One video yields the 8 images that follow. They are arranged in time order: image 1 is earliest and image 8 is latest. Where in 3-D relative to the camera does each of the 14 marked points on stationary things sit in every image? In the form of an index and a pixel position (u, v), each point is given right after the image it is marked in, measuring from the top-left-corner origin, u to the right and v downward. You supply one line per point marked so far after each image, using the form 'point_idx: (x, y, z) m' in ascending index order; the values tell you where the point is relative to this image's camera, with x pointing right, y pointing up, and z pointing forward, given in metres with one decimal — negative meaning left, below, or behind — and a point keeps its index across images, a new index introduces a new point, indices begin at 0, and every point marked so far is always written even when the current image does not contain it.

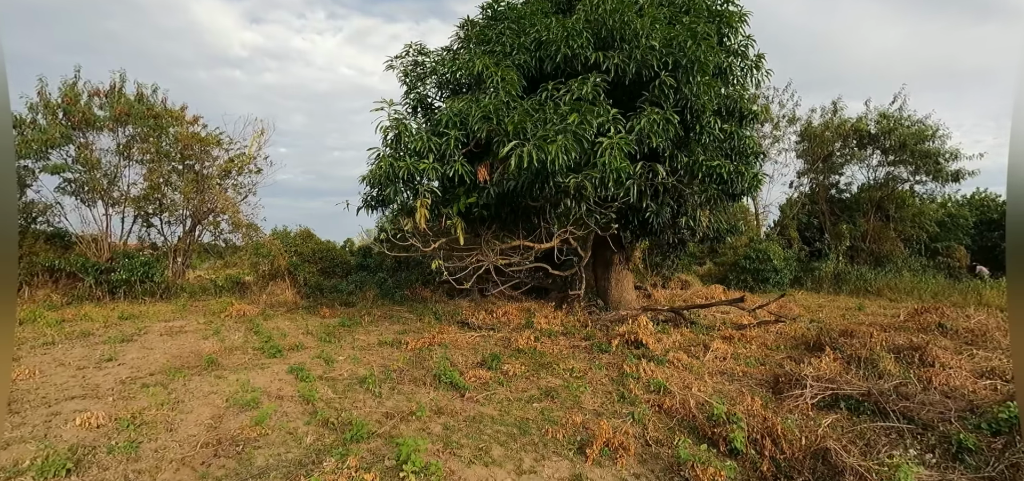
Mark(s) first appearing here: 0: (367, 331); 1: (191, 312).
0: (-2.4, -1.4, +7.0) m
1: (-5.7, -1.3, +7.9) m
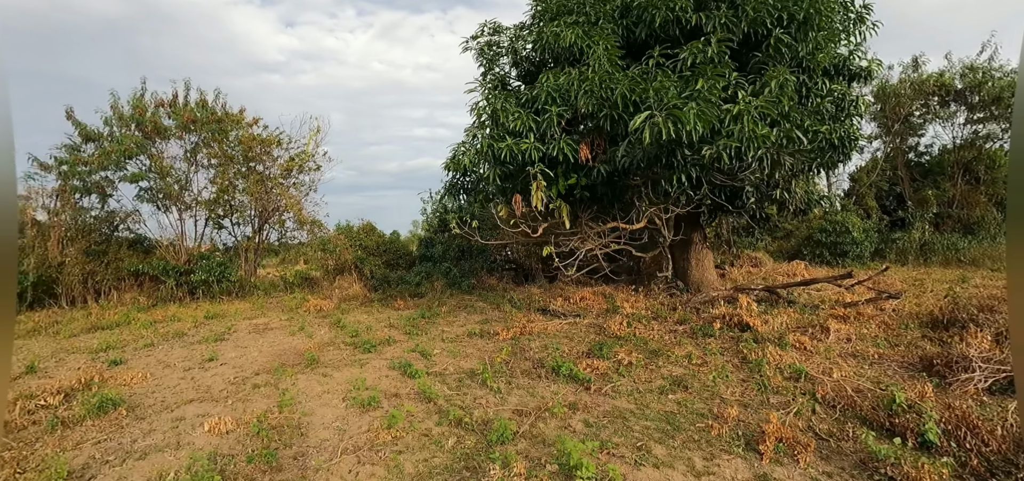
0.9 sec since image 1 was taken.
0: (-1.0, -1.3, +6.7) m
1: (-4.2, -1.2, +7.8) m
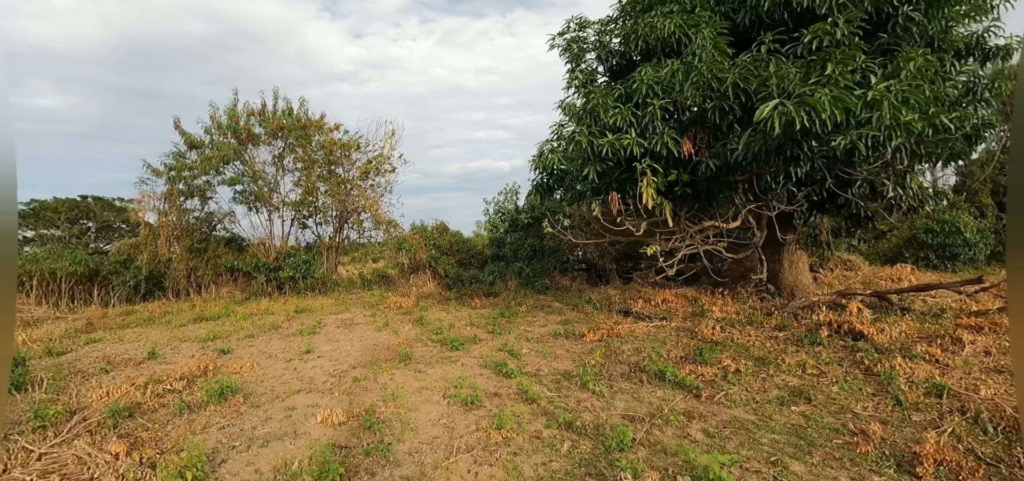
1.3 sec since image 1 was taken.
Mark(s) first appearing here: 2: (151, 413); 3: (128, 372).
0: (+0.2, -1.2, +6.5) m
1: (-2.9, -1.2, +8.0) m
2: (-2.4, -1.2, +2.9) m
3: (-3.5, -1.2, +3.9) m
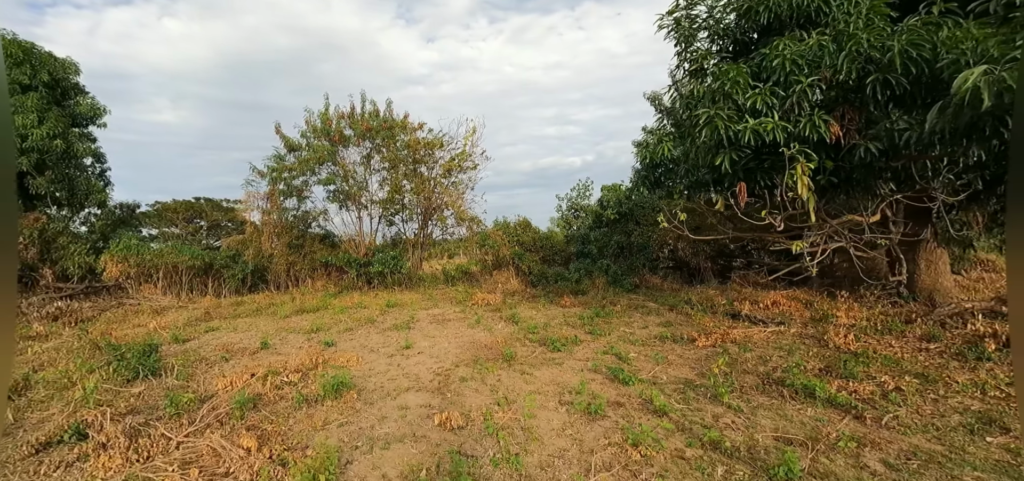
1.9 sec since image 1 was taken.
0: (+1.6, -1.2, +6.1) m
1: (-1.3, -1.1, +8.0) m
2: (-1.6, -1.1, +2.9) m
3: (-2.5, -1.1, +4.0) m
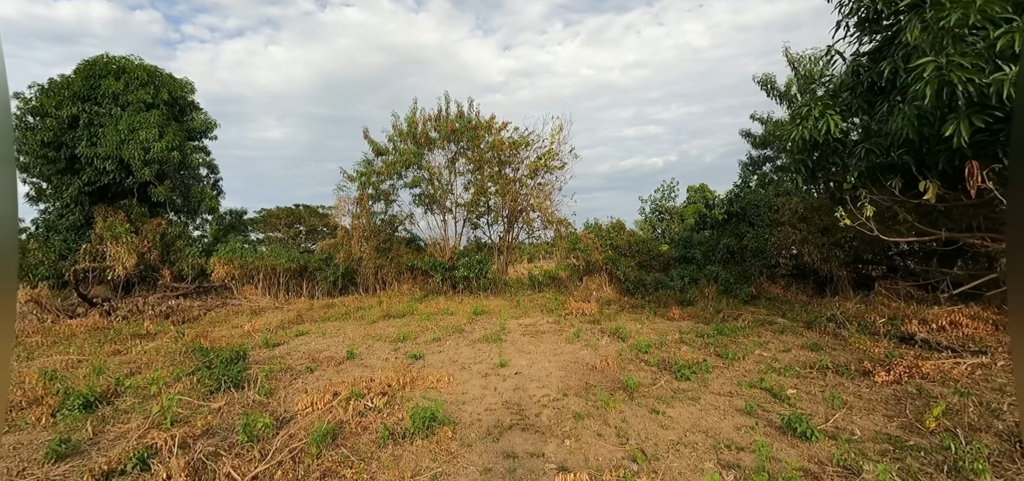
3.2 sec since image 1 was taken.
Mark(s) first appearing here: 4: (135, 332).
0: (+2.8, -1.2, +5.0) m
1: (+0.3, -1.2, +7.3) m
2: (-0.9, -1.1, +2.4) m
3: (-1.6, -1.1, +3.7) m
4: (-4.6, -1.1, +5.3) m
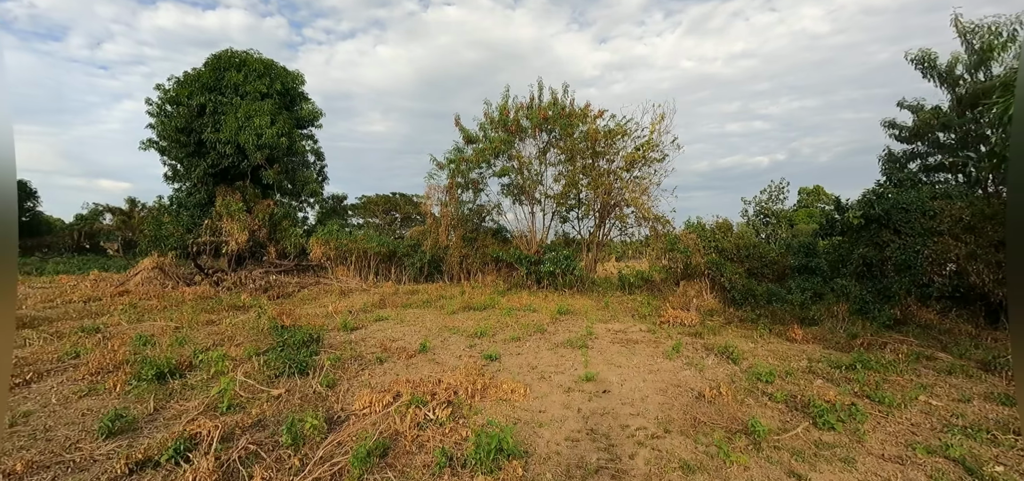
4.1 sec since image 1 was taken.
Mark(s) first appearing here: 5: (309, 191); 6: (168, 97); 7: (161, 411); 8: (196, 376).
0: (+3.6, -1.3, +3.8) m
1: (+1.7, -1.1, +6.6) m
2: (-0.5, -1.0, +2.0) m
3: (-0.9, -1.0, +3.4) m
4: (-3.6, -0.8, +5.5) m
5: (-4.7, +1.1, +10.0) m
6: (-7.2, +3.0, +9.0) m
7: (-1.9, -0.9, +2.4) m
8: (-2.1, -0.9, +2.9) m
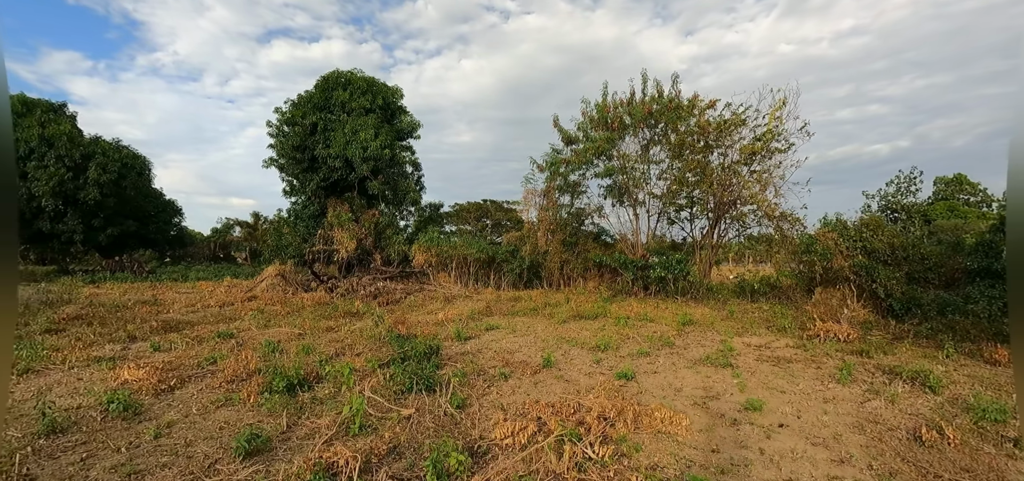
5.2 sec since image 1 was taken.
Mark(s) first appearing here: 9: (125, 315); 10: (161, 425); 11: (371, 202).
0: (+4.6, -1.2, +2.6) m
1: (+3.2, -1.1, +5.7) m
2: (+0.2, -1.0, +1.5) m
3: (+0.1, -1.0, +3.0) m
4: (-2.1, -0.9, +5.6) m
5: (-2.5, +1.0, +10.2) m
6: (-5.1, +2.8, +9.8) m
7: (-1.1, -1.0, +2.2) m
8: (-1.2, -0.9, +2.7) m
9: (-4.7, -0.9, +5.2) m
10: (-1.8, -1.0, +2.2) m
11: (-3.3, +0.9, +10.2) m
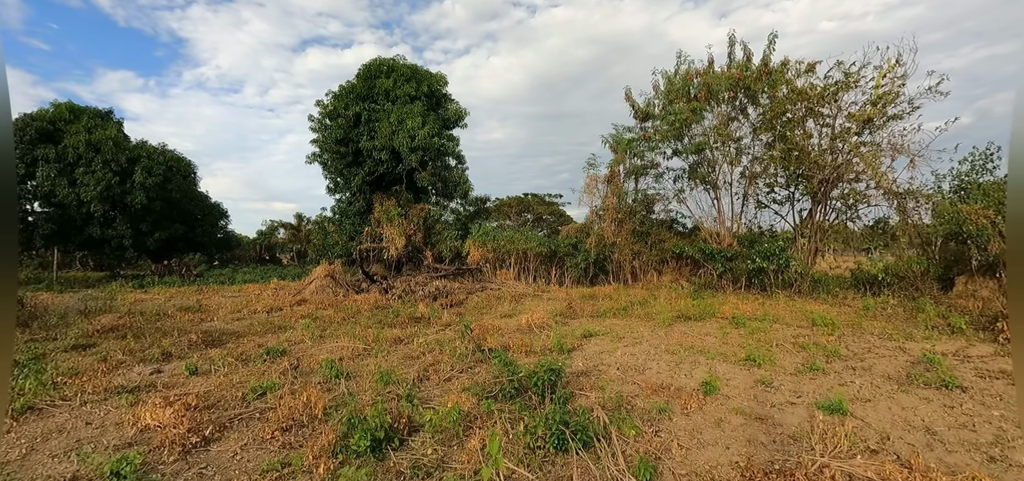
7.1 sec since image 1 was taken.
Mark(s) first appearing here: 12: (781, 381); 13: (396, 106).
0: (+5.4, -0.9, +1.2) m
1: (+4.2, -0.9, +4.4) m
2: (+1.0, -0.9, +0.5) m
3: (+0.9, -0.9, +2.0) m
4: (-1.1, -0.8, +4.7) m
5: (-1.1, +1.1, +9.4) m
6: (-3.9, +2.8, +9.1) m
7: (-0.3, -0.9, +1.3) m
8: (-0.4, -0.8, +1.8) m
9: (-3.7, -0.9, +4.5) m
10: (-1.0, -0.9, +1.4) m
11: (-2.0, +1.0, +9.4) m
12: (+1.8, -0.9, +2.7) m
13: (-2.3, +2.8, +8.7) m
